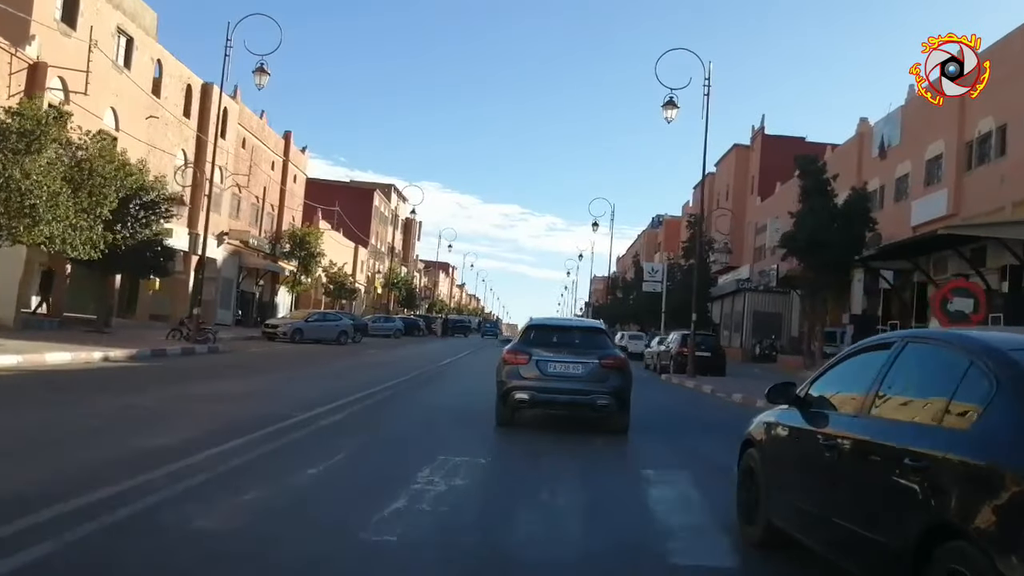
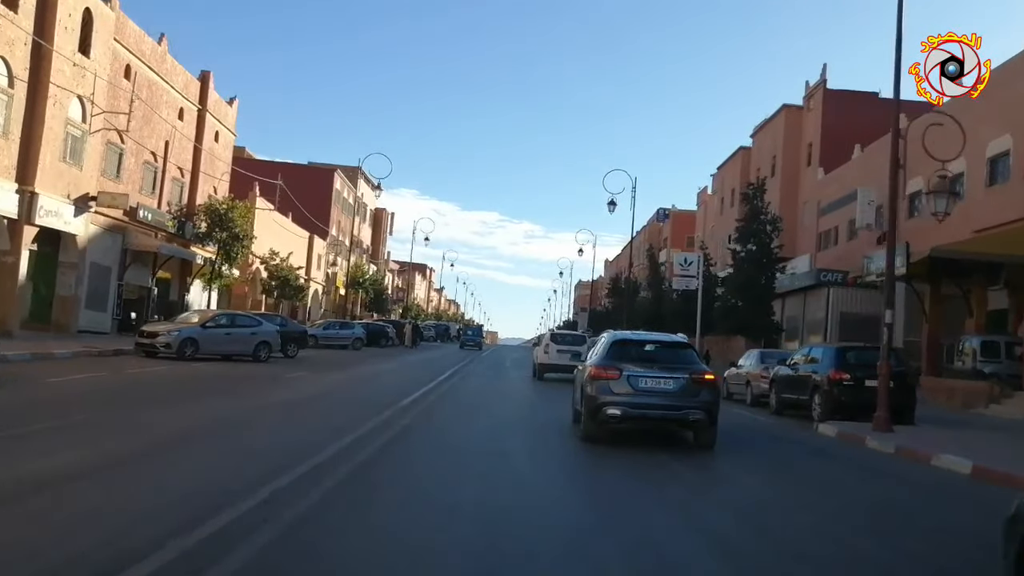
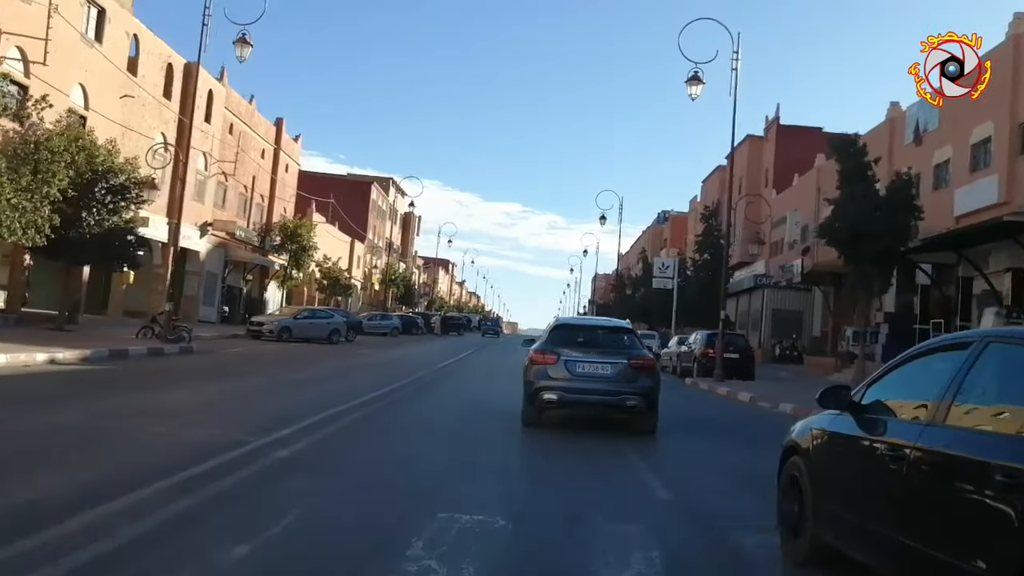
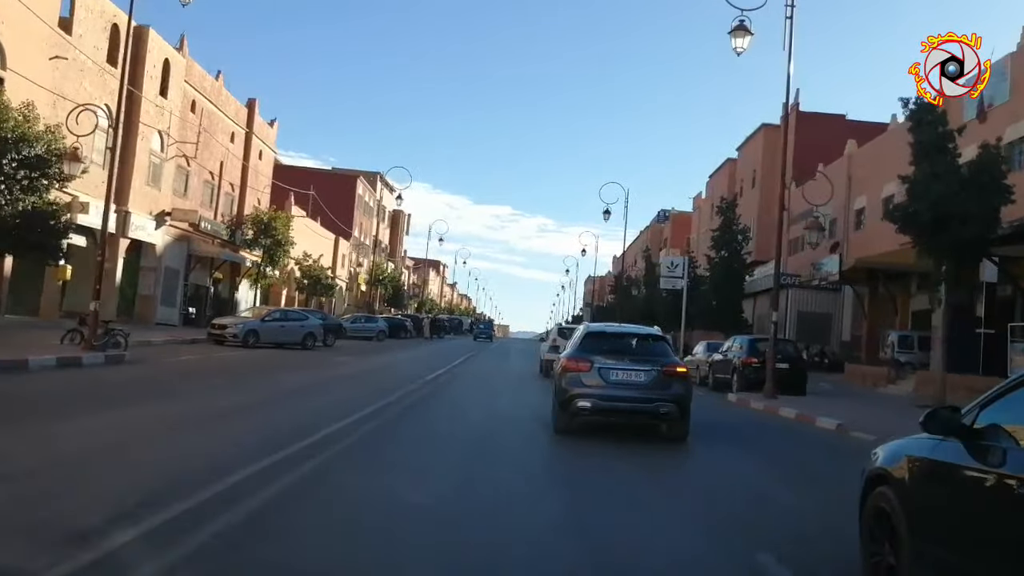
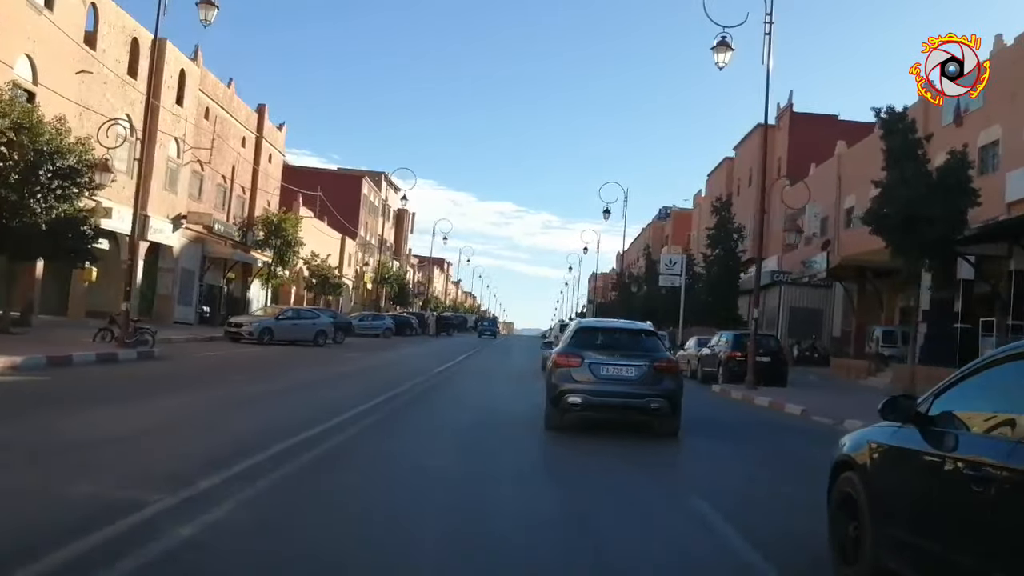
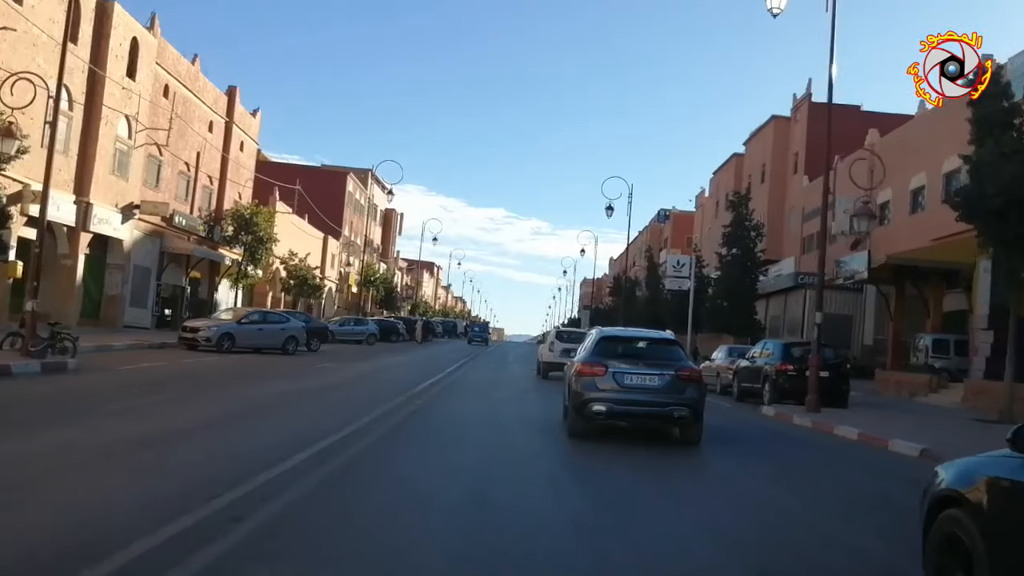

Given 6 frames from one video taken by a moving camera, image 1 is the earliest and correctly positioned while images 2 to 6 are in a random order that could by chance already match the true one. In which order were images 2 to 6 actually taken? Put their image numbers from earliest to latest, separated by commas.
3, 5, 4, 6, 2
